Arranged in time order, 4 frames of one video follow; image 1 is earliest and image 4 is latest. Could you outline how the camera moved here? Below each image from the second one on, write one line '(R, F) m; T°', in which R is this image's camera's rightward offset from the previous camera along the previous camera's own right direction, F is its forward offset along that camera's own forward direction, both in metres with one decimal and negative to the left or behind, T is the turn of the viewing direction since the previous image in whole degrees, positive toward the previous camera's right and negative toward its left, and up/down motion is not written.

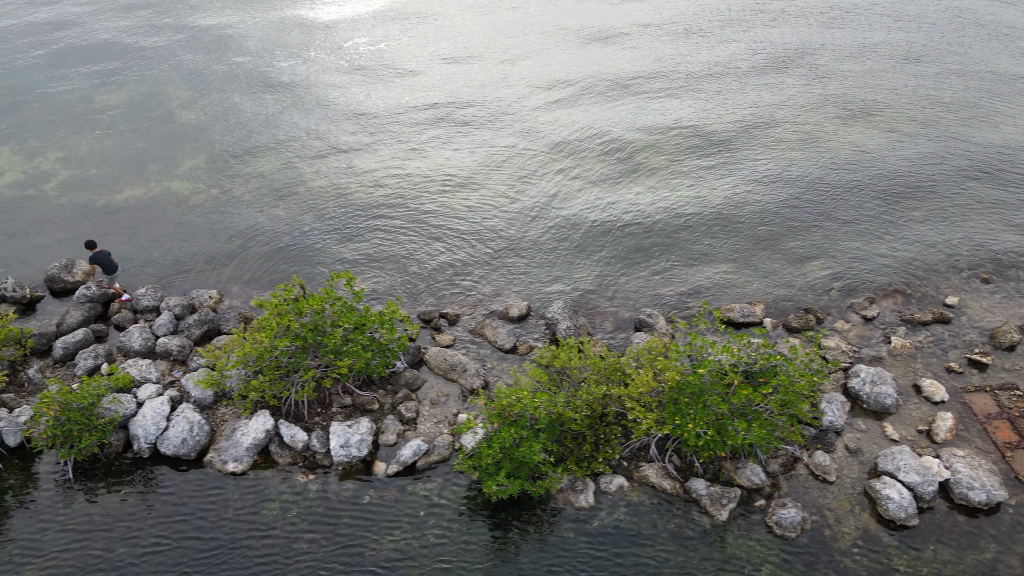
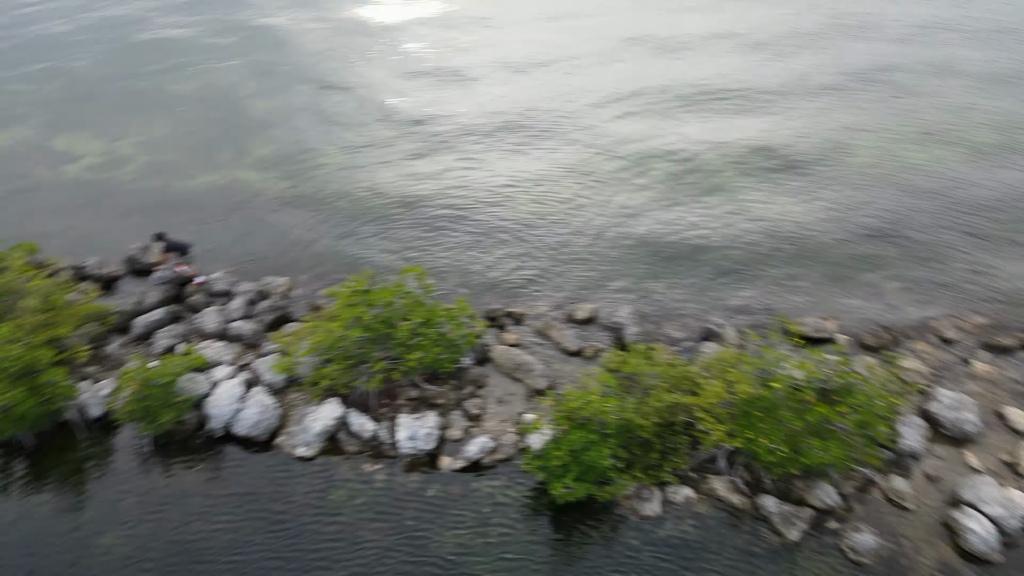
(-1.7, +0.1) m; -3°
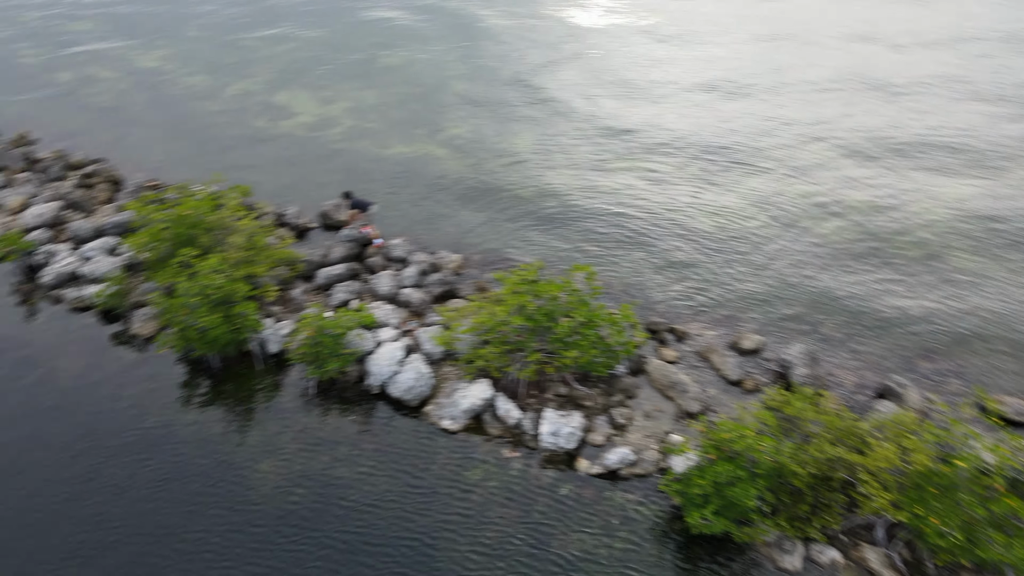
(-2.8, +0.1) m; -9°
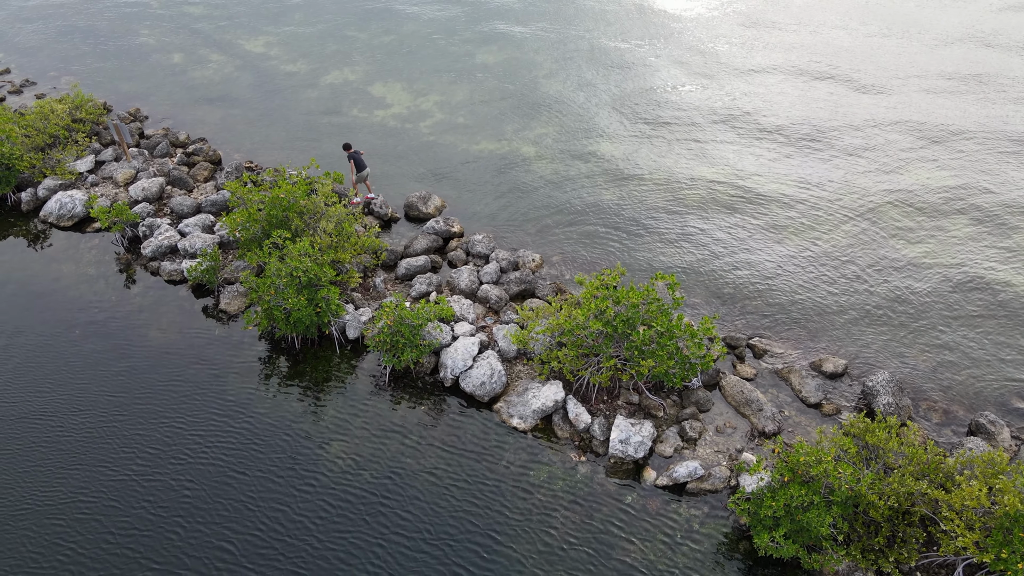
(-1.9, -0.2) m; -3°
